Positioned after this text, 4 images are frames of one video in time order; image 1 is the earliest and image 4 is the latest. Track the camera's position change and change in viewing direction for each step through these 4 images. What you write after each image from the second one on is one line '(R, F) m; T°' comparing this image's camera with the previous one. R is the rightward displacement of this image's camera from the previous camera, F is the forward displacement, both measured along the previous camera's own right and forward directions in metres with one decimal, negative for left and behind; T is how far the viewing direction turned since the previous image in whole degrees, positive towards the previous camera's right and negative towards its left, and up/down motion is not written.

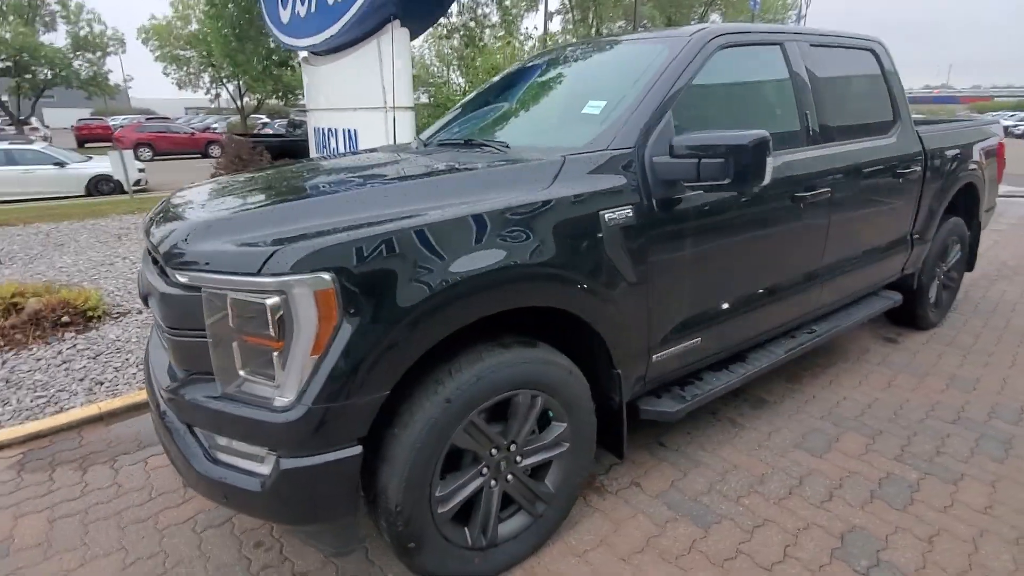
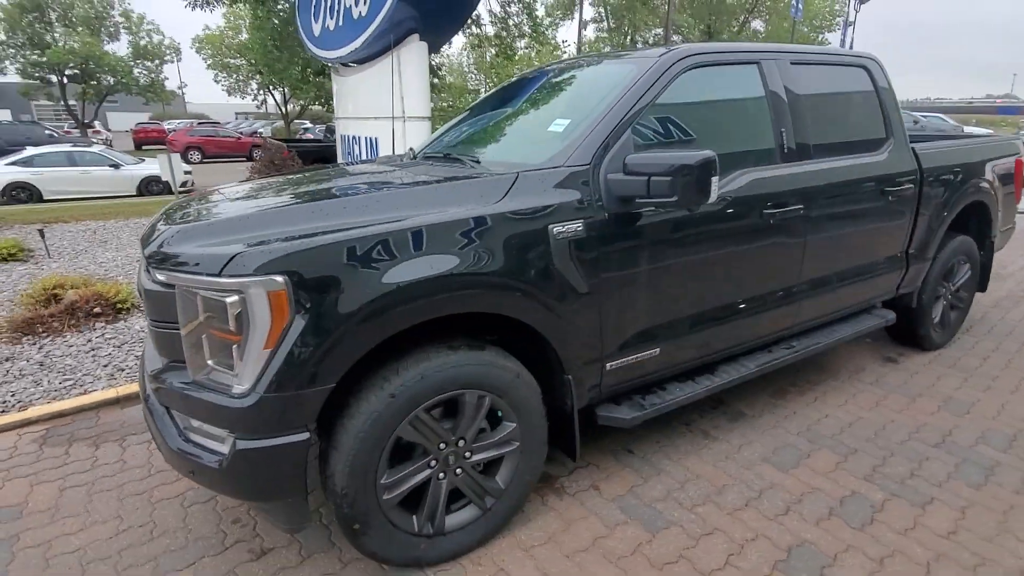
(+0.4, -0.1) m; -4°
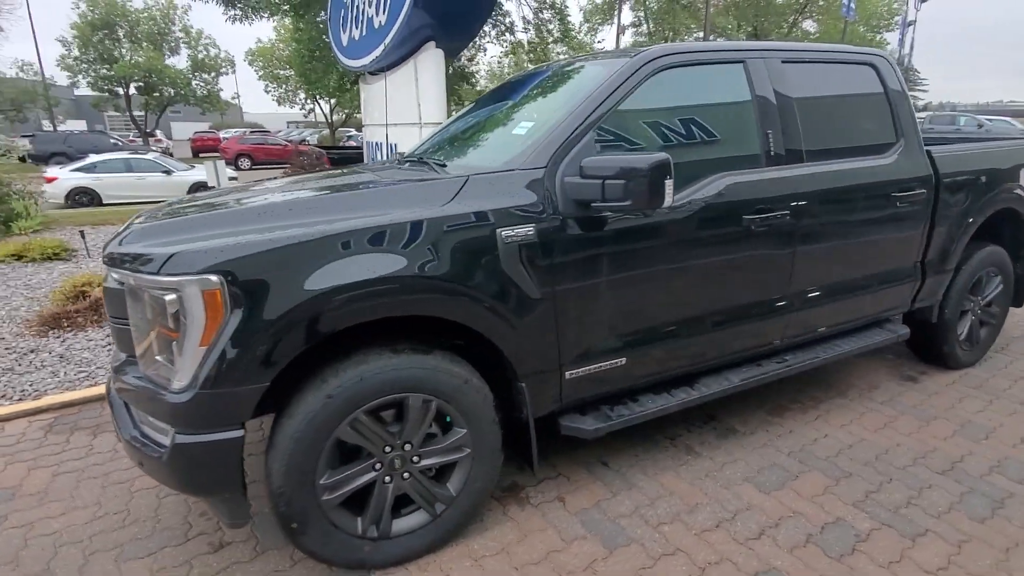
(+0.4, 0.0) m; -5°
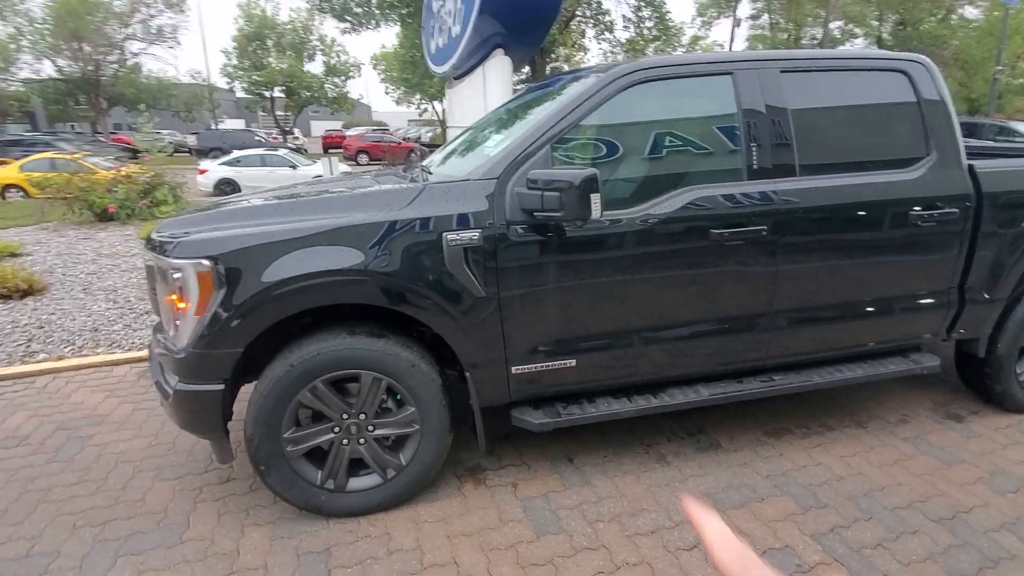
(+0.8, -0.1) m; -12°
